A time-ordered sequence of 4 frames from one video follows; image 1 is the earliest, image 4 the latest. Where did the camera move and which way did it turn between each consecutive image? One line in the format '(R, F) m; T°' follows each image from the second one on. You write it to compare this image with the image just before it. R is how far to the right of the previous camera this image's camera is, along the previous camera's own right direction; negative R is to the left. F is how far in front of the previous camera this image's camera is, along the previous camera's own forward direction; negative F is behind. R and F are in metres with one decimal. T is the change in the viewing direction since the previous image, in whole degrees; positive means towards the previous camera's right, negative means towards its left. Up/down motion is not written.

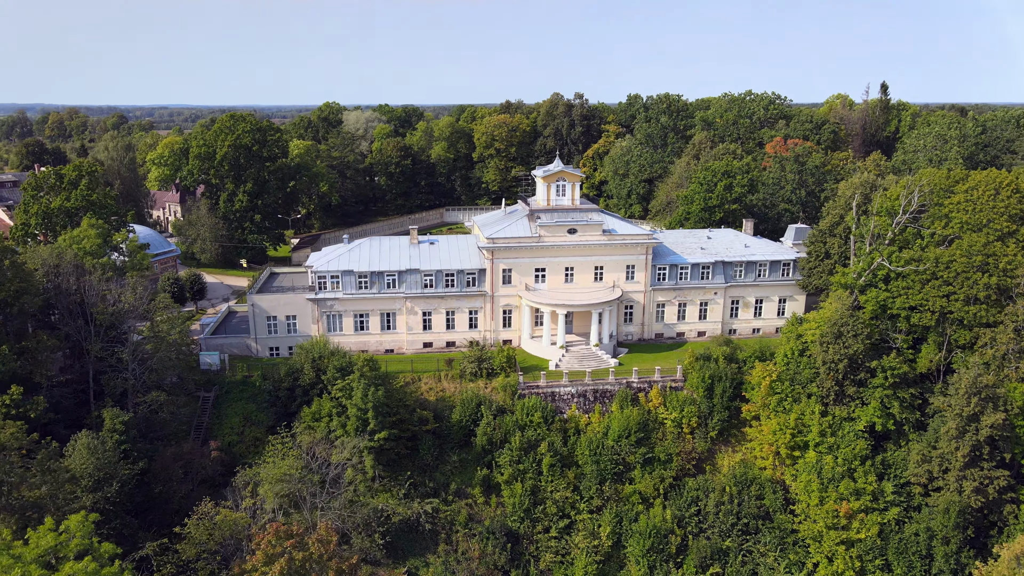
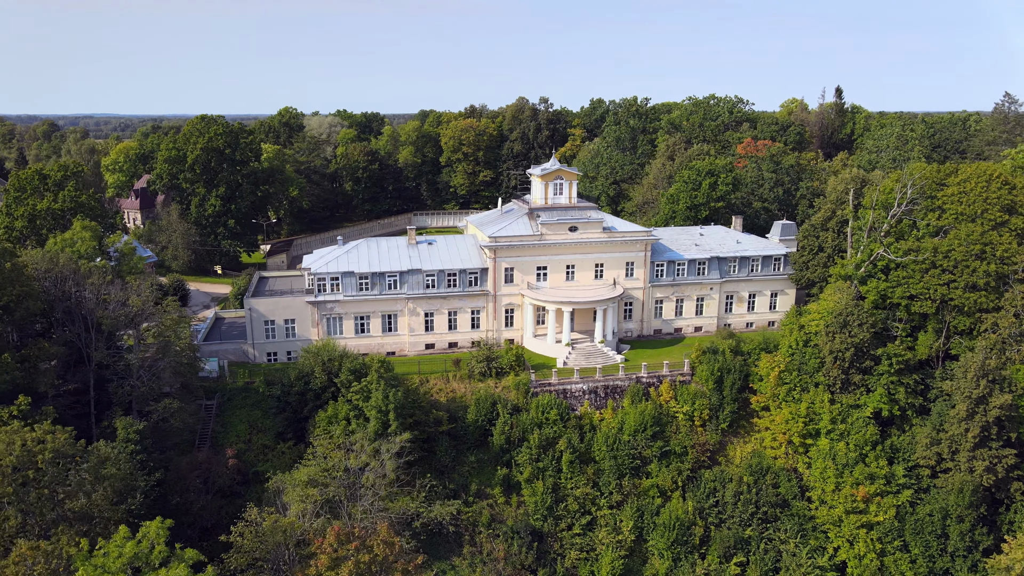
(-4.1, +0.5) m; +4°
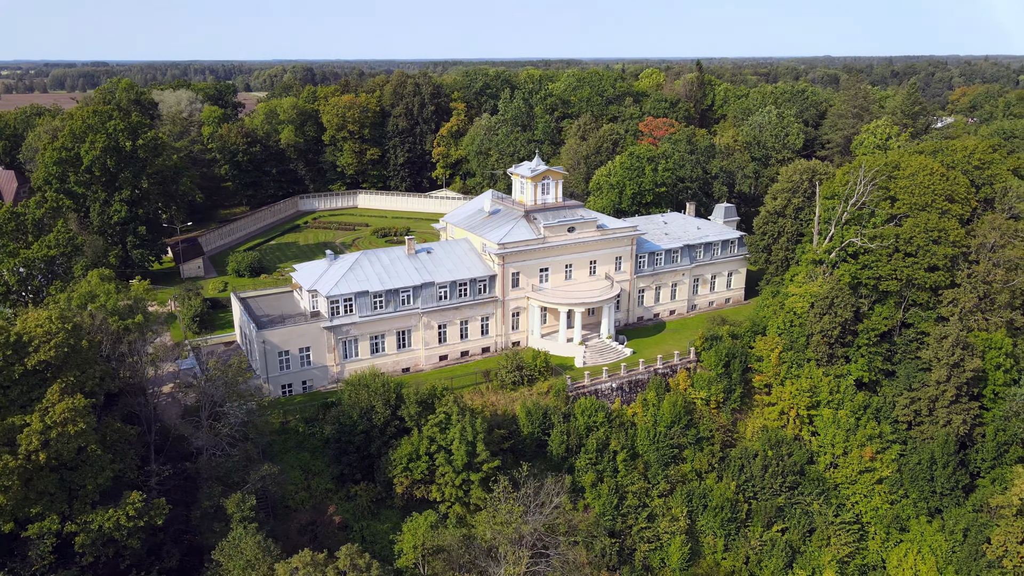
(-13.9, +1.6) m; +15°
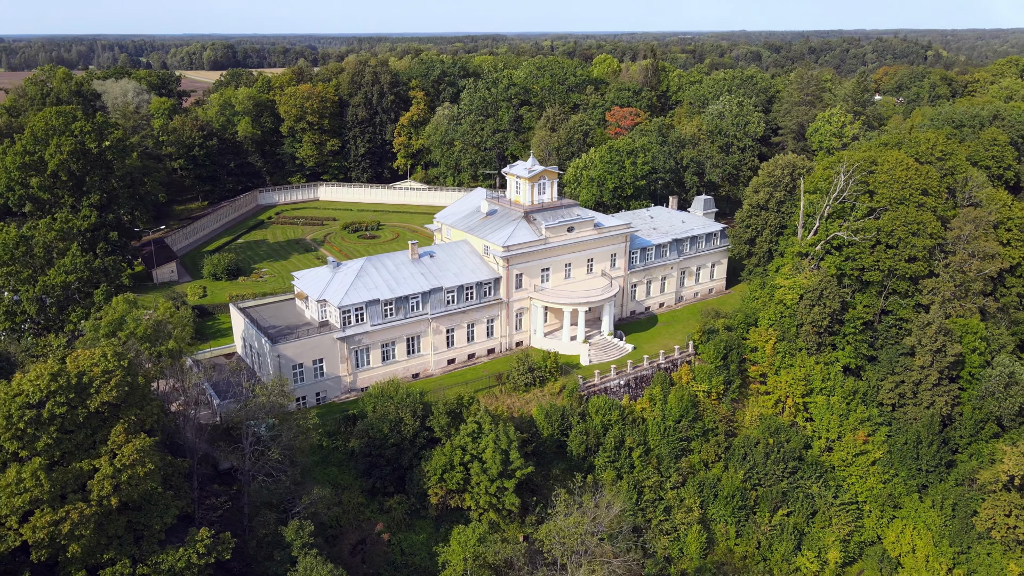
(-5.0, -0.2) m; +5°
